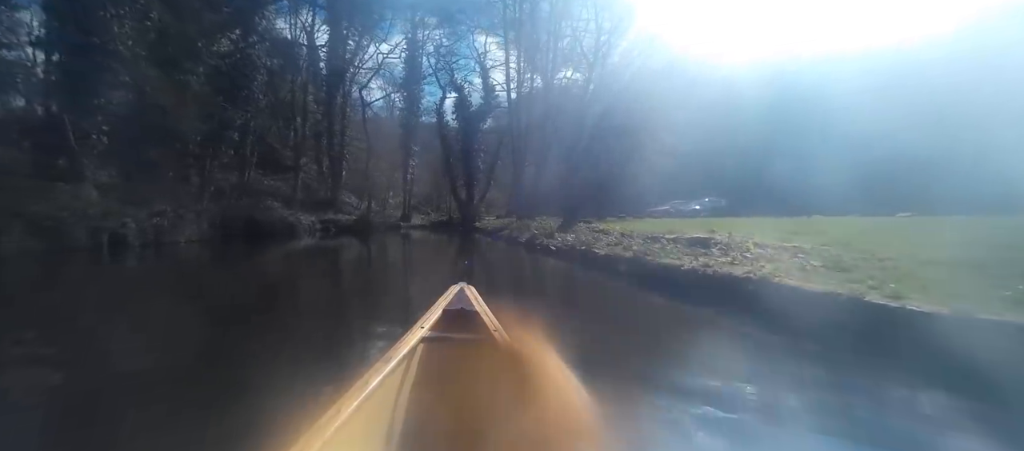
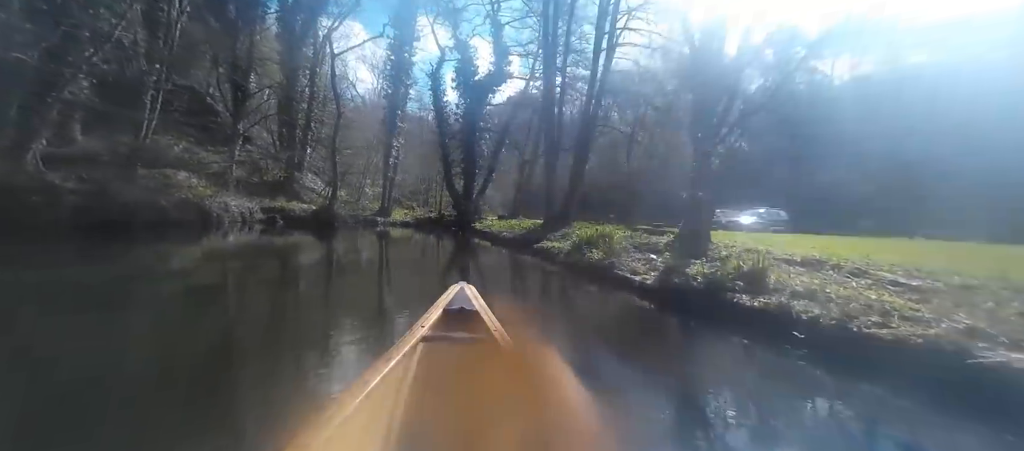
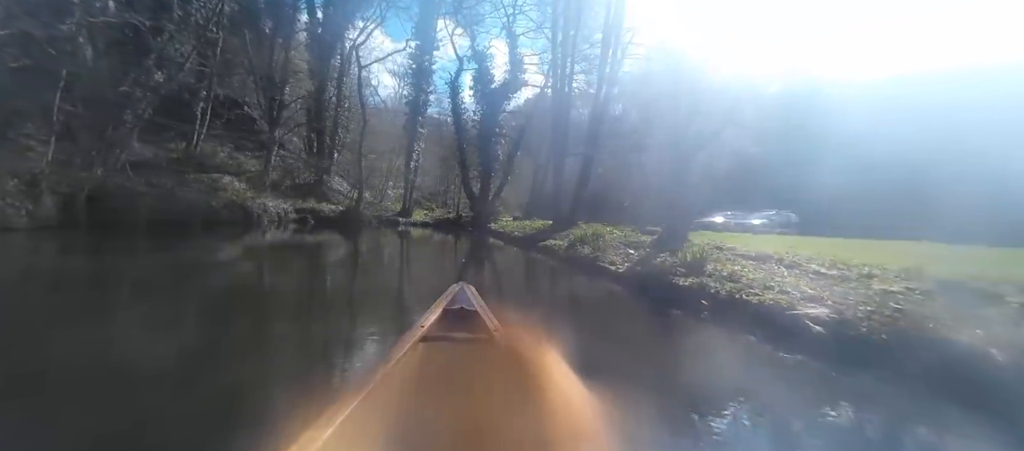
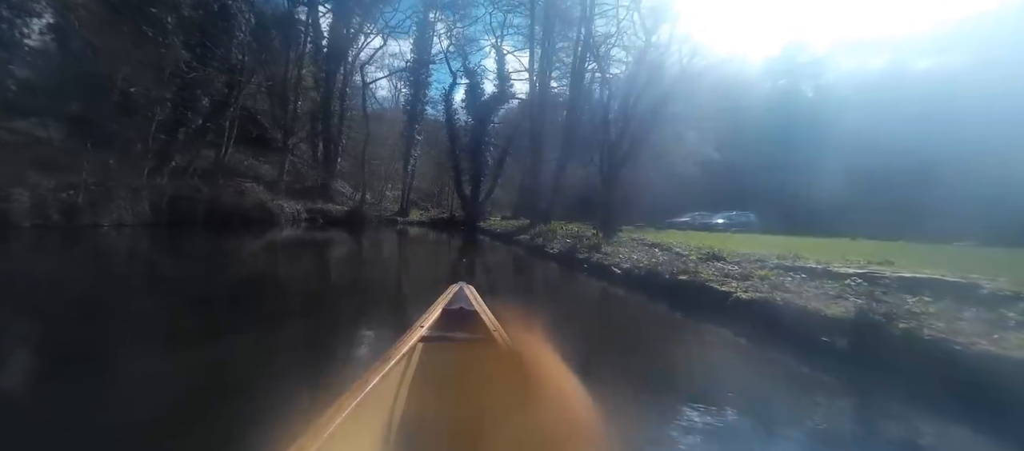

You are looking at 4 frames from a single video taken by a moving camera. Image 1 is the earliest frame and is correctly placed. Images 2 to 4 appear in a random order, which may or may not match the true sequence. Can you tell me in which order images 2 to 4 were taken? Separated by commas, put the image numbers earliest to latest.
4, 3, 2
